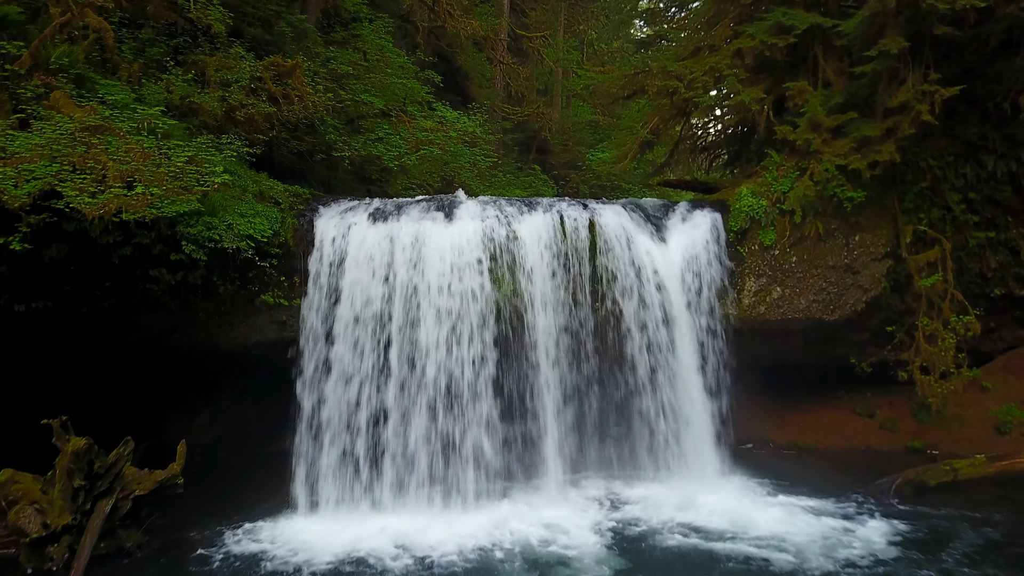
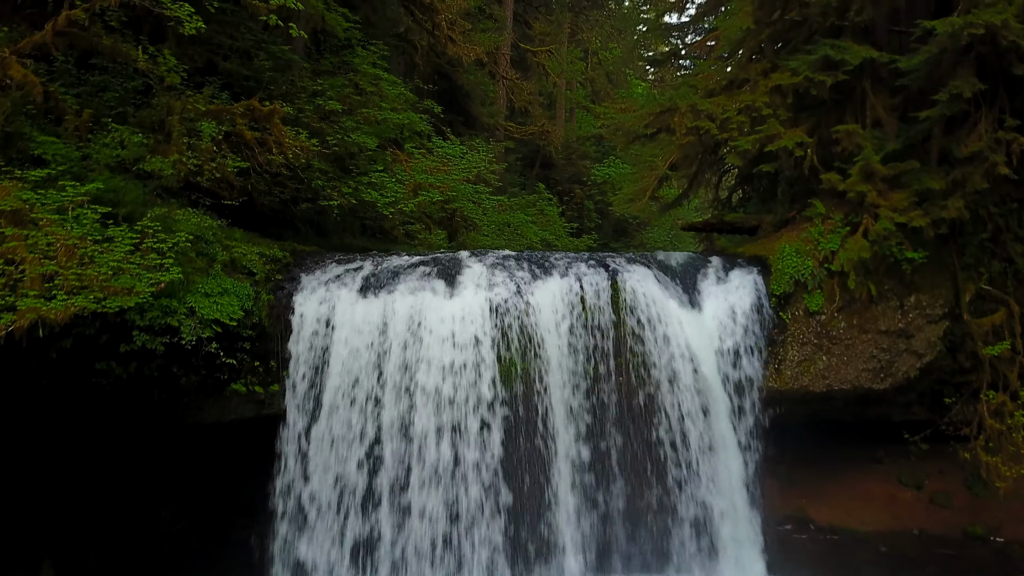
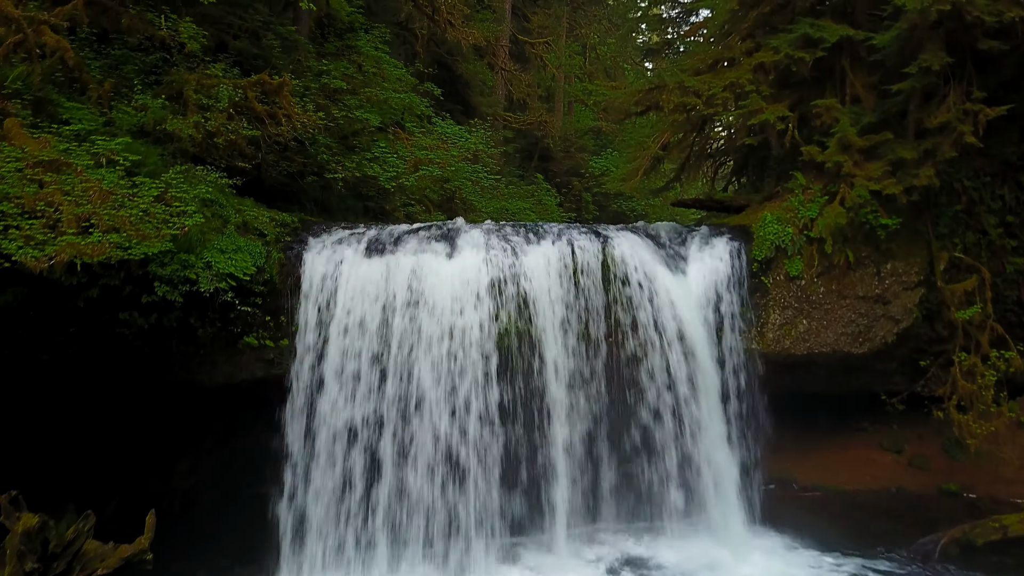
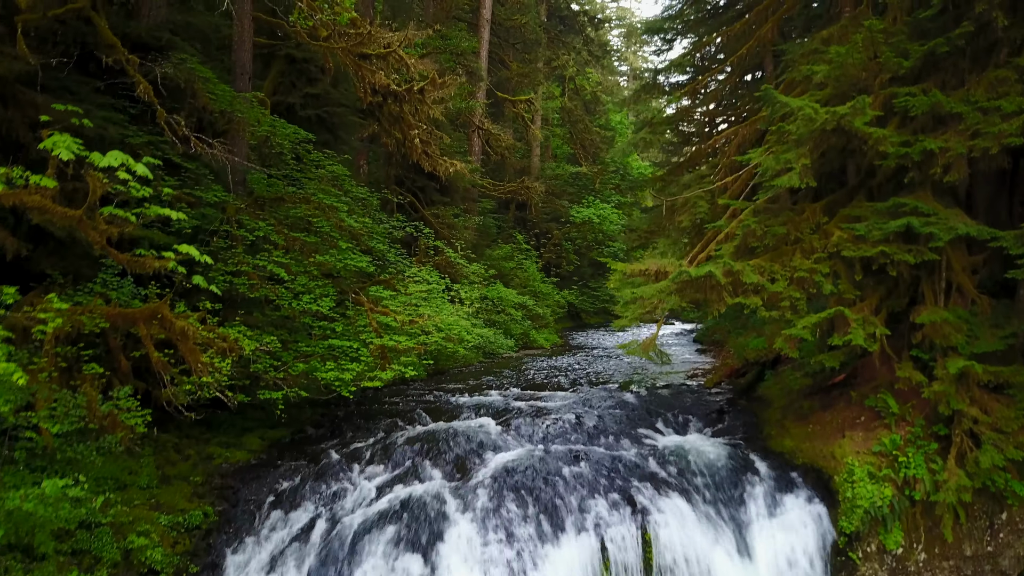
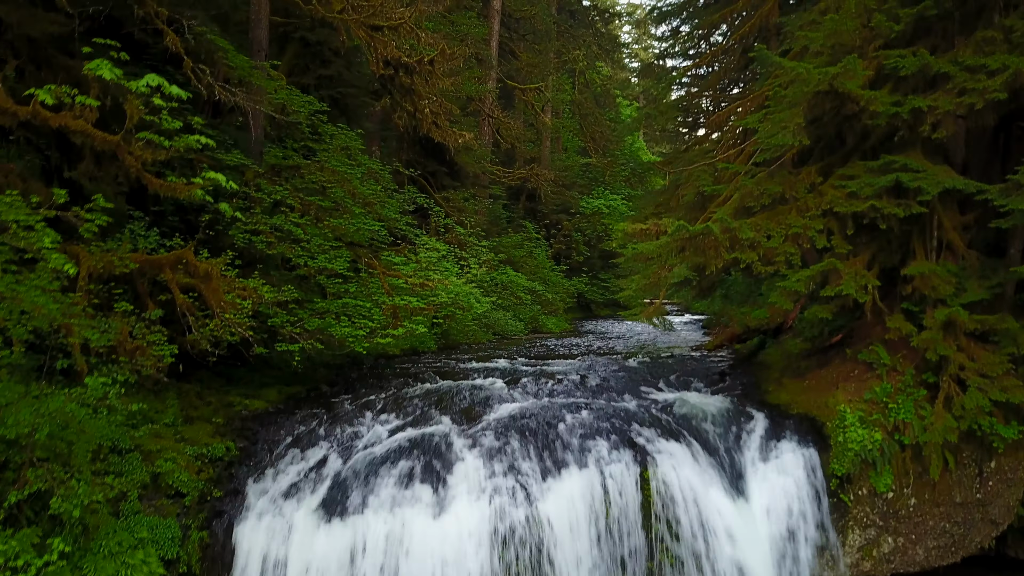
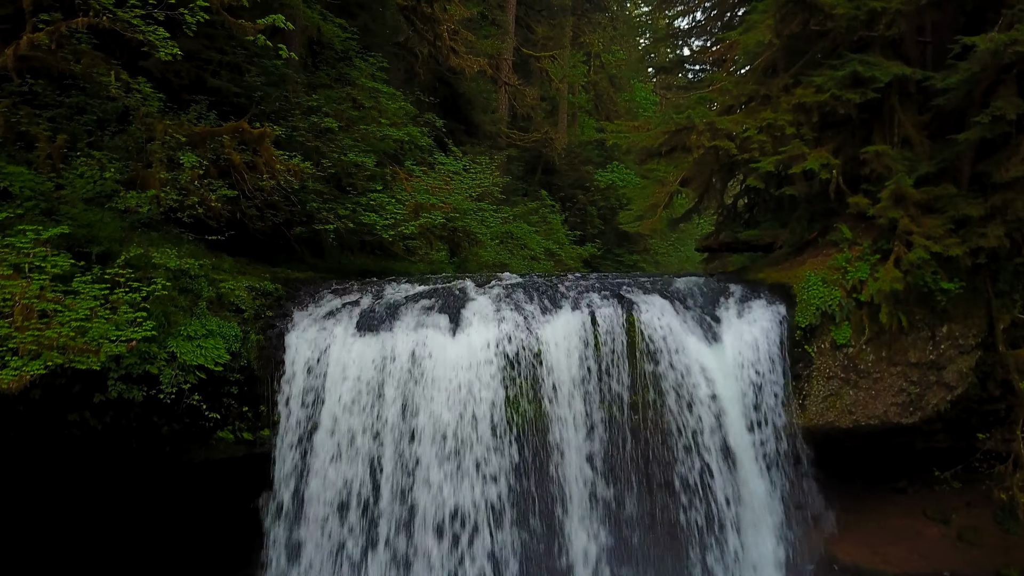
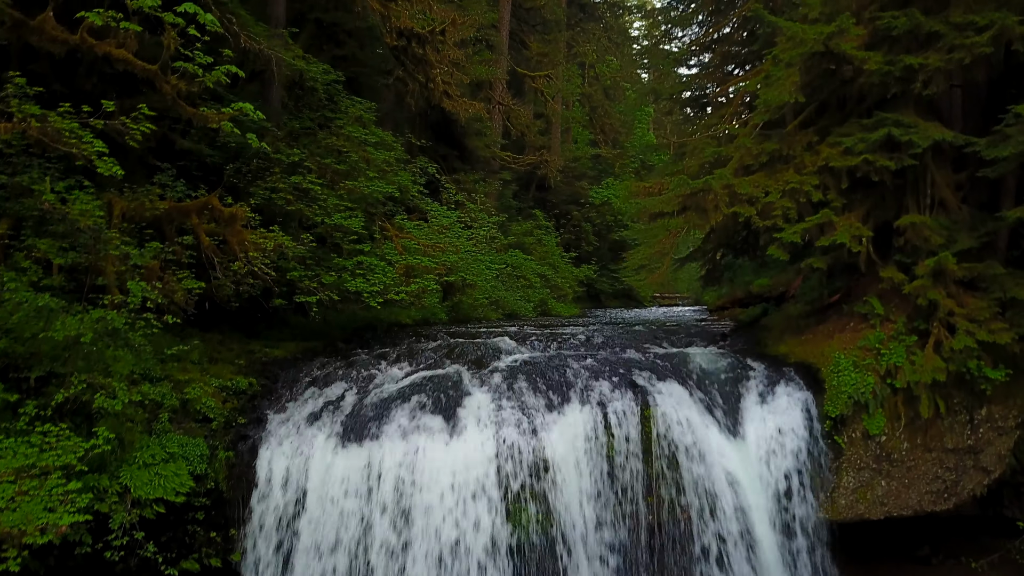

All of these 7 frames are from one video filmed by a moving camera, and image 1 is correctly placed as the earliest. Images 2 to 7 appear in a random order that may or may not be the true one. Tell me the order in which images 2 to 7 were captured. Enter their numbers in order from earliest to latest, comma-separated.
3, 2, 6, 7, 5, 4
